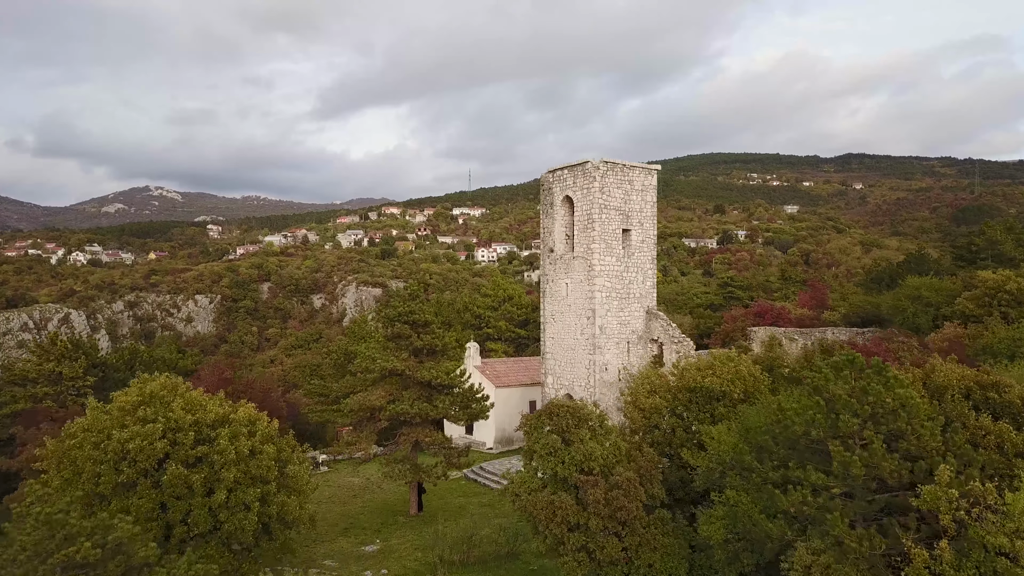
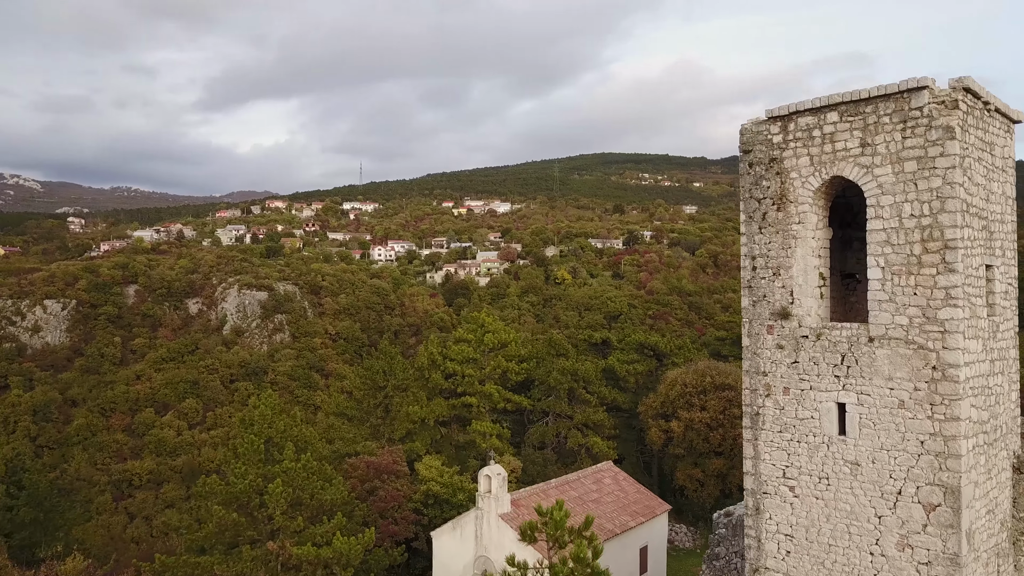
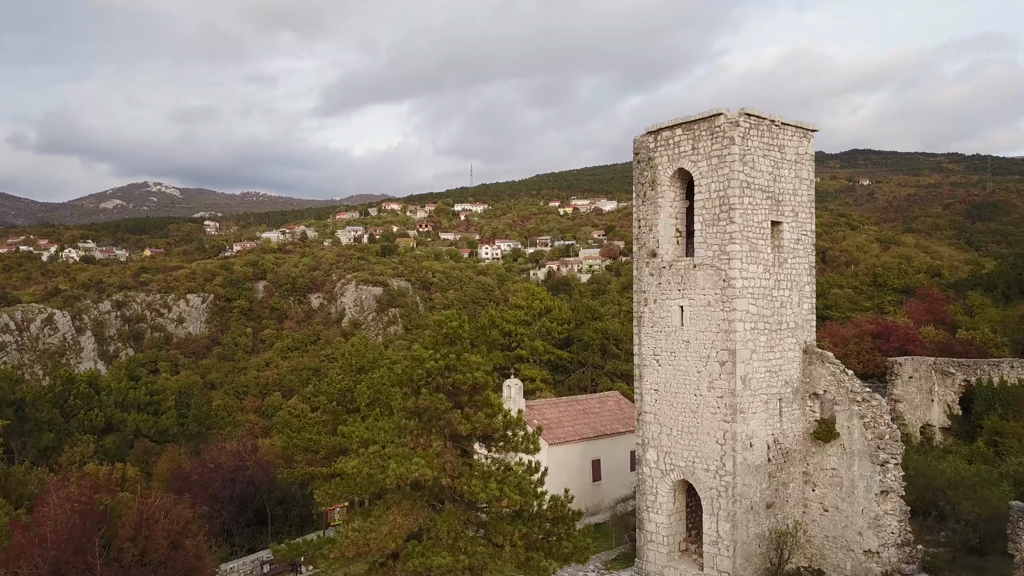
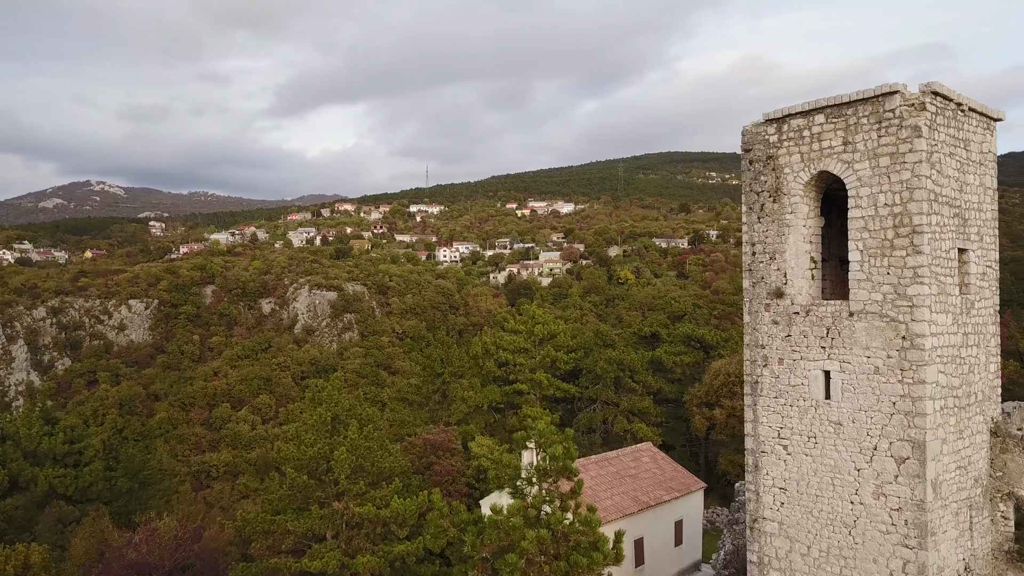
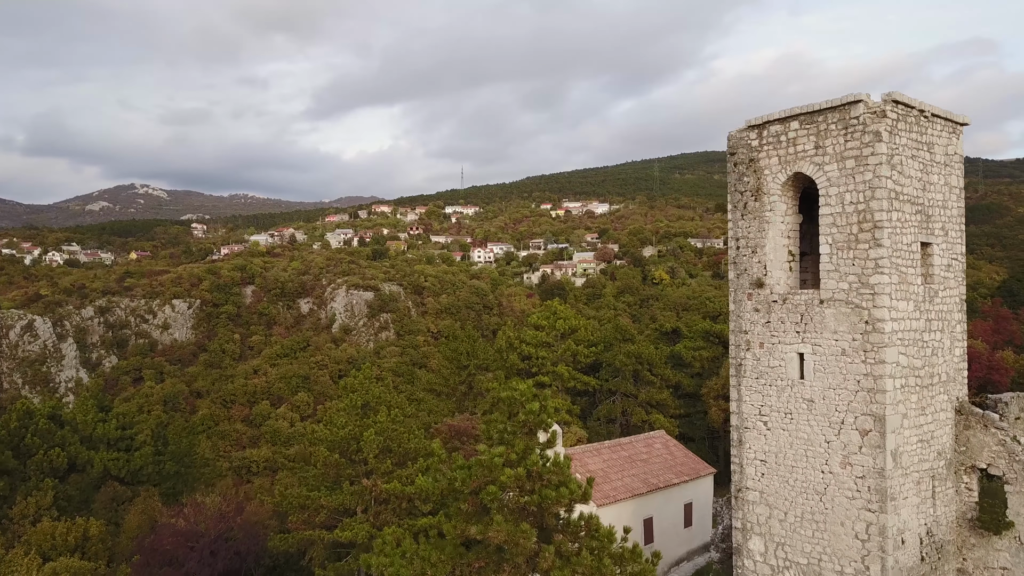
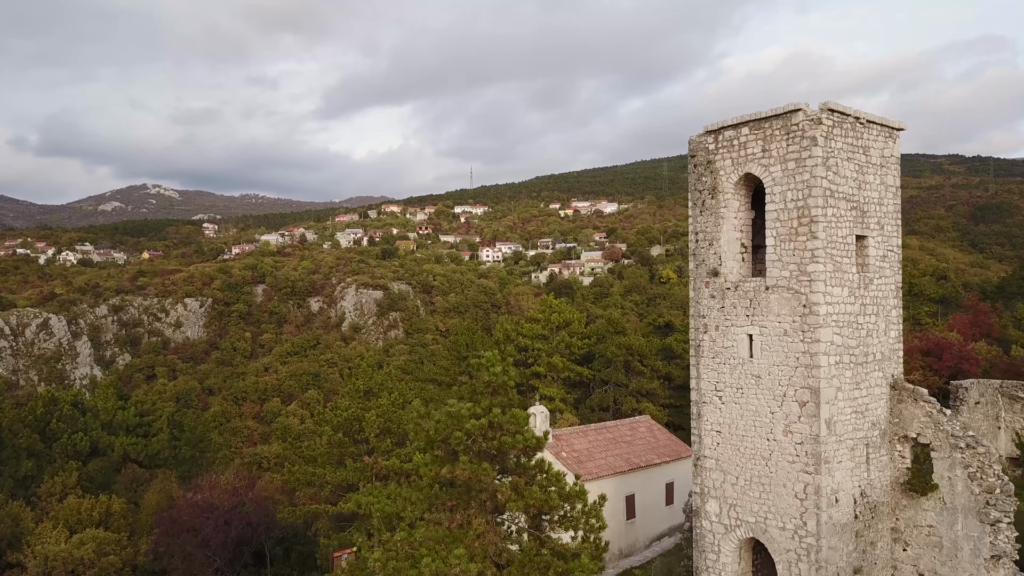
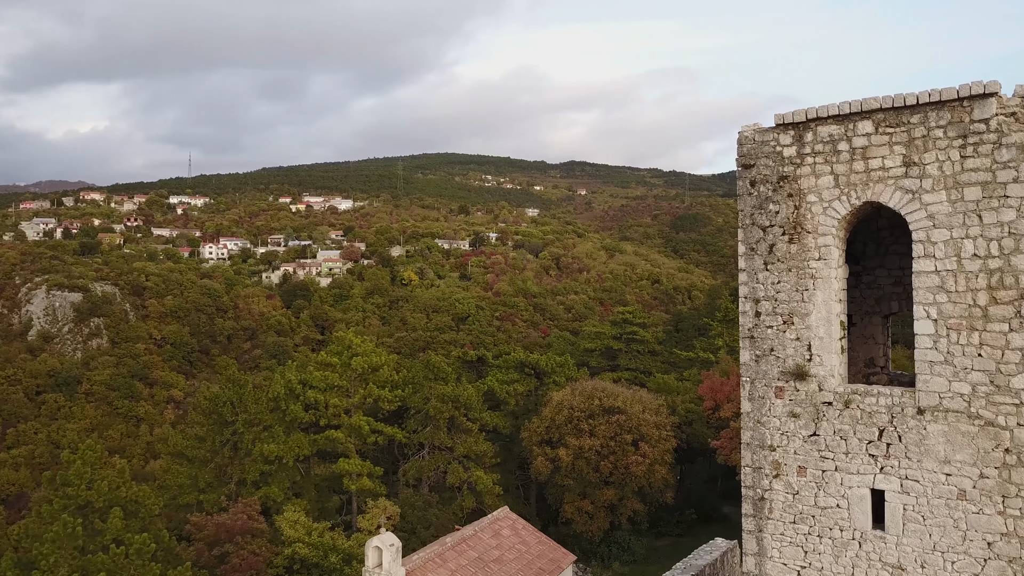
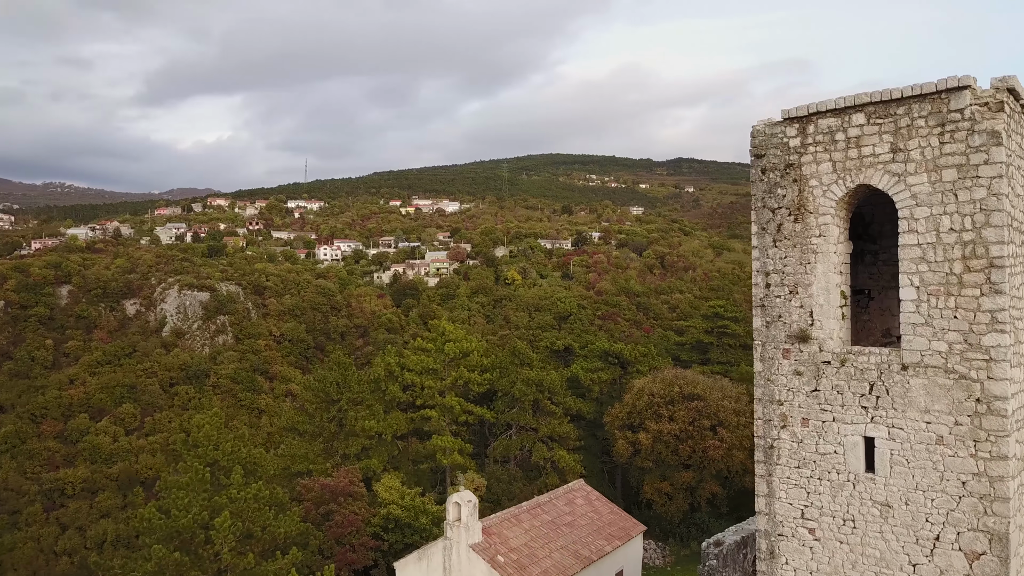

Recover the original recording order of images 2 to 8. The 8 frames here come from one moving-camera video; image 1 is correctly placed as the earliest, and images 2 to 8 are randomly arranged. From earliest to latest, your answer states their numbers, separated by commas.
3, 6, 5, 4, 2, 8, 7
